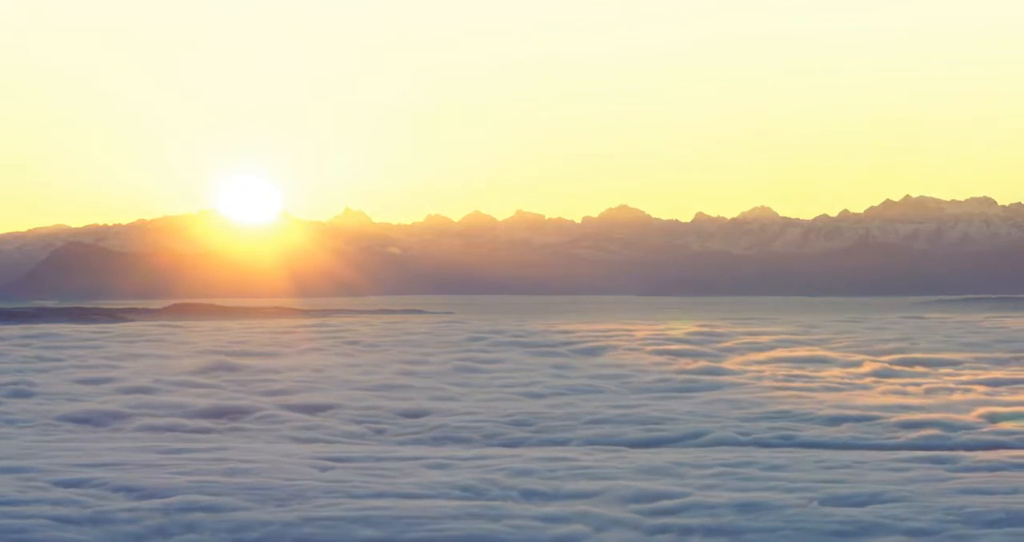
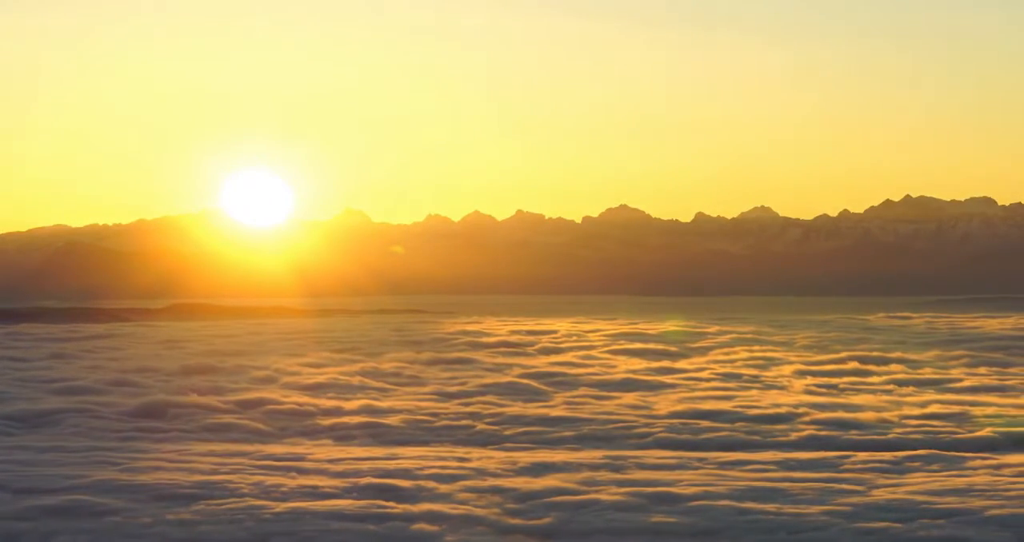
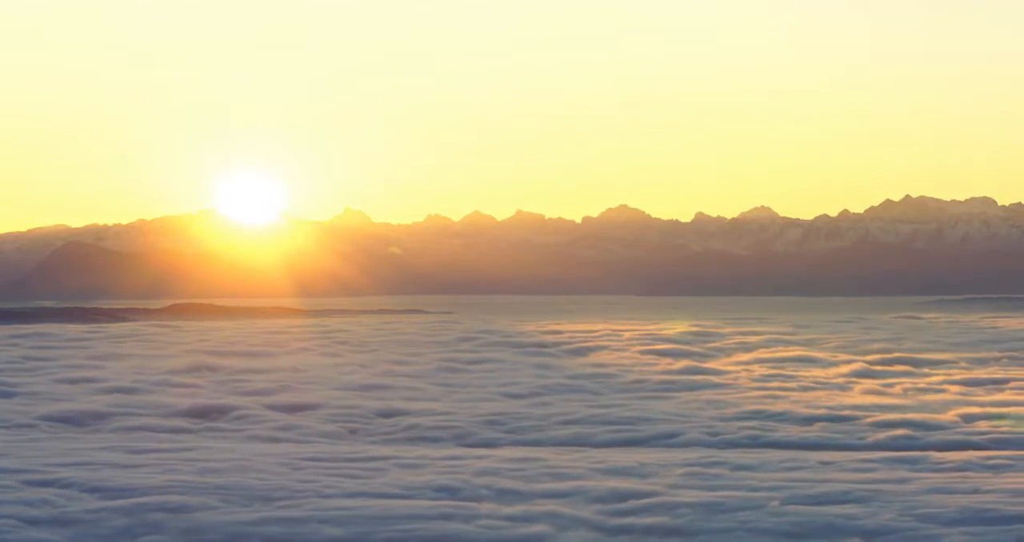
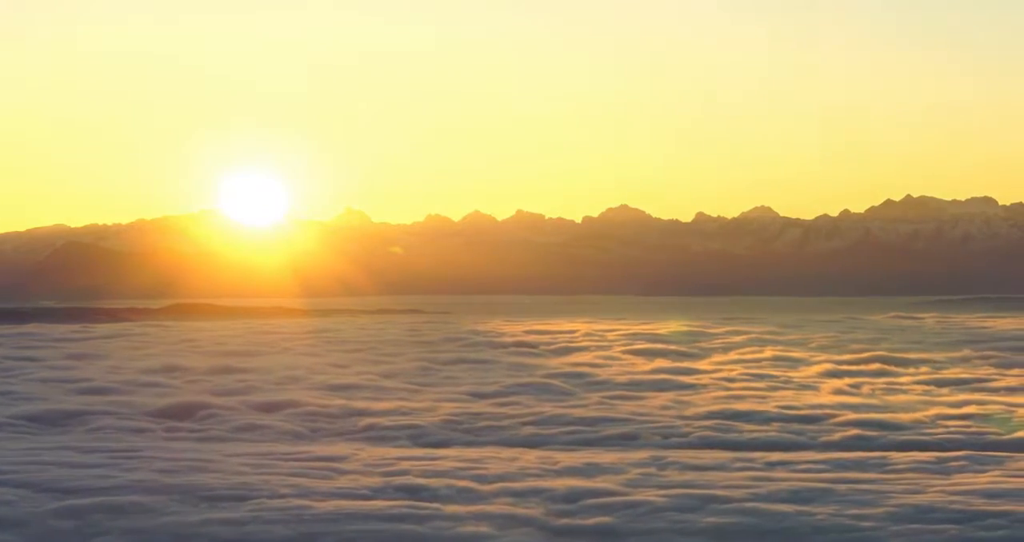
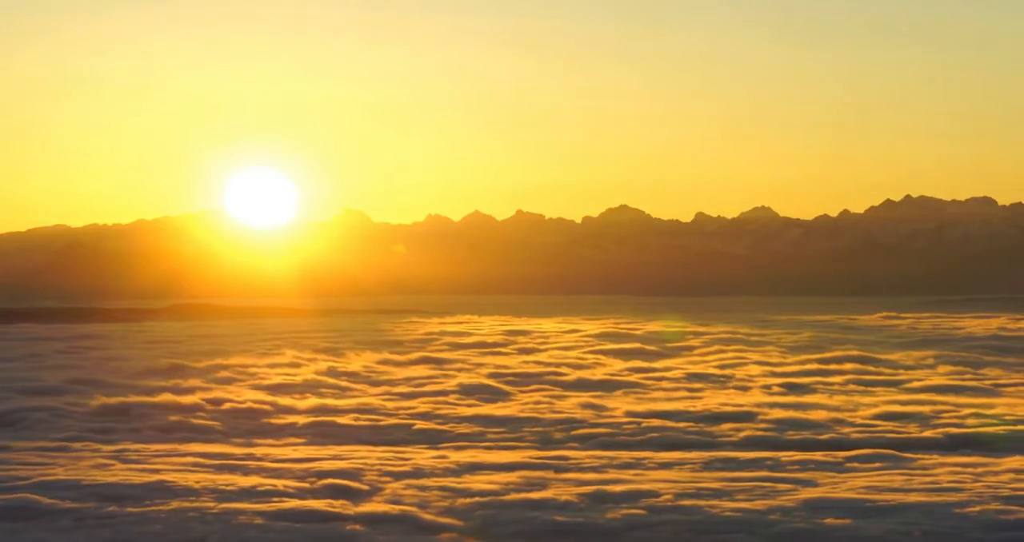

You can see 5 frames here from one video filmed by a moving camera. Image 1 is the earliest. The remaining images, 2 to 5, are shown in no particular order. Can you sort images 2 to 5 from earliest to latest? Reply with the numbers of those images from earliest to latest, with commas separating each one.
3, 4, 2, 5
